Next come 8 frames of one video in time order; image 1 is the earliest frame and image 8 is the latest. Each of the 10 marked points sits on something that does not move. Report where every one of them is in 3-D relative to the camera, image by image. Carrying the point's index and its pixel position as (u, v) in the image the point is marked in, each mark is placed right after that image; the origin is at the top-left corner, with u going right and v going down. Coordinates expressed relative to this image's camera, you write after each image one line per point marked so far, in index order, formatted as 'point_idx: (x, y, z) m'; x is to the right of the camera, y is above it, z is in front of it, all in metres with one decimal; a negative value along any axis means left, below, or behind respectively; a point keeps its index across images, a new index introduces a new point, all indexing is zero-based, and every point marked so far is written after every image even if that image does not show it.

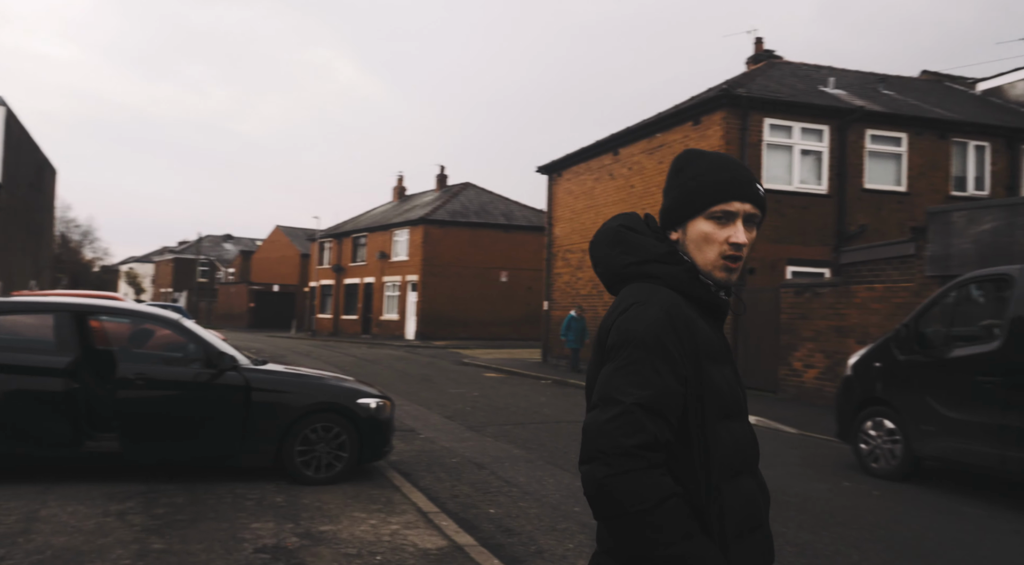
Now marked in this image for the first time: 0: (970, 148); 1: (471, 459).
0: (+9.7, +2.8, +17.5) m
1: (-0.4, -1.7, +8.1) m
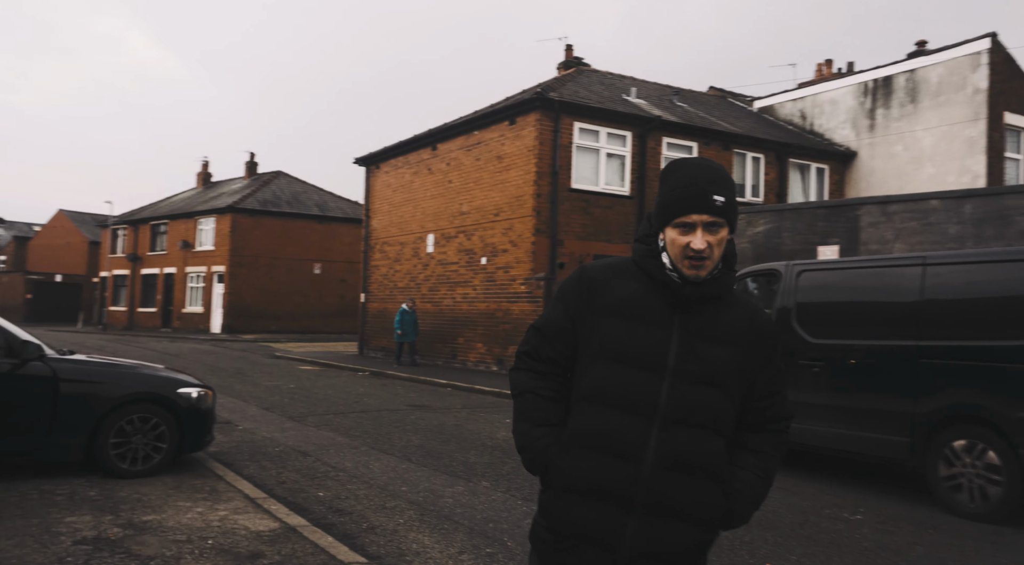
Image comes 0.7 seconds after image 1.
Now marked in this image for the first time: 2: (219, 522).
0: (+5.6, +2.9, +19.6) m
1: (-2.2, -1.6, +8.1) m
2: (-1.9, -1.6, +5.4) m
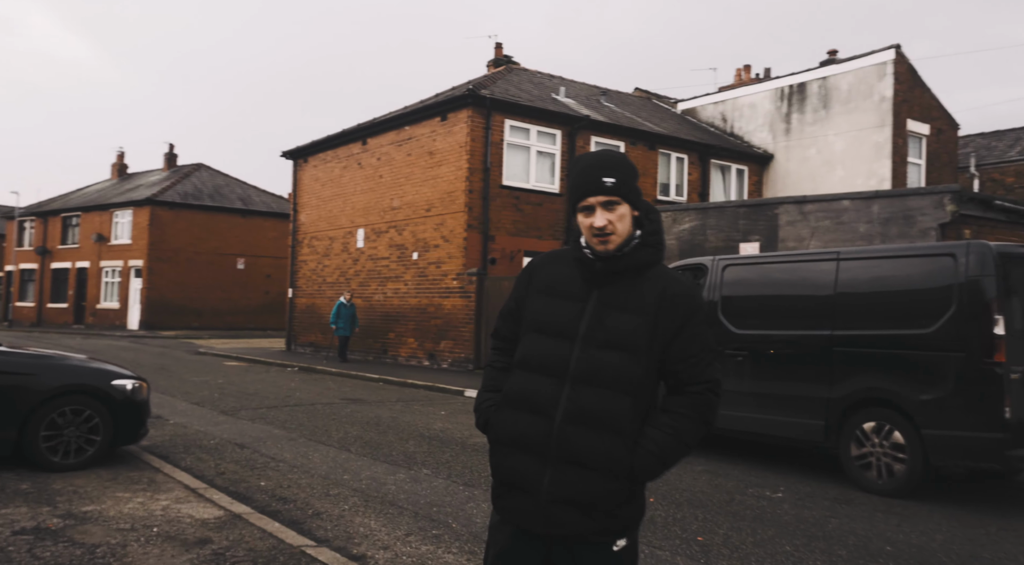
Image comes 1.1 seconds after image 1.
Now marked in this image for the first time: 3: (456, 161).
0: (+3.9, +3.0, +20.2) m
1: (-2.8, -1.6, +8.1) m
2: (-2.3, -1.5, +5.4) m
3: (-1.2, +2.5, +16.9) m
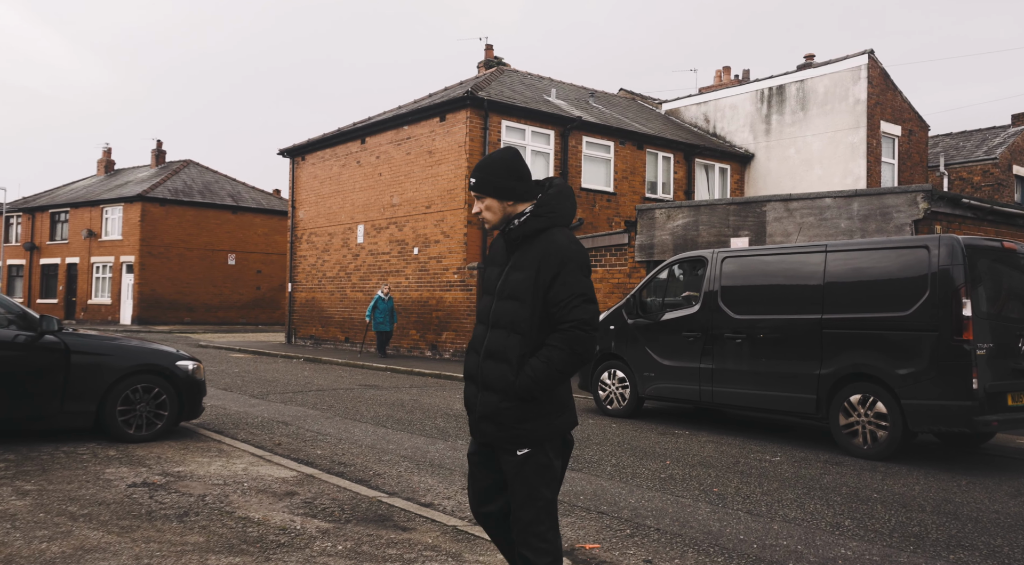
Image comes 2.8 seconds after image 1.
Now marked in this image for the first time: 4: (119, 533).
0: (+3.8, +3.2, +21.1) m
1: (-2.6, -1.5, +8.8) m
2: (-2.0, -1.4, +6.1) m
3: (-1.2, +2.6, +17.7) m
4: (-2.0, -1.3, +4.2) m
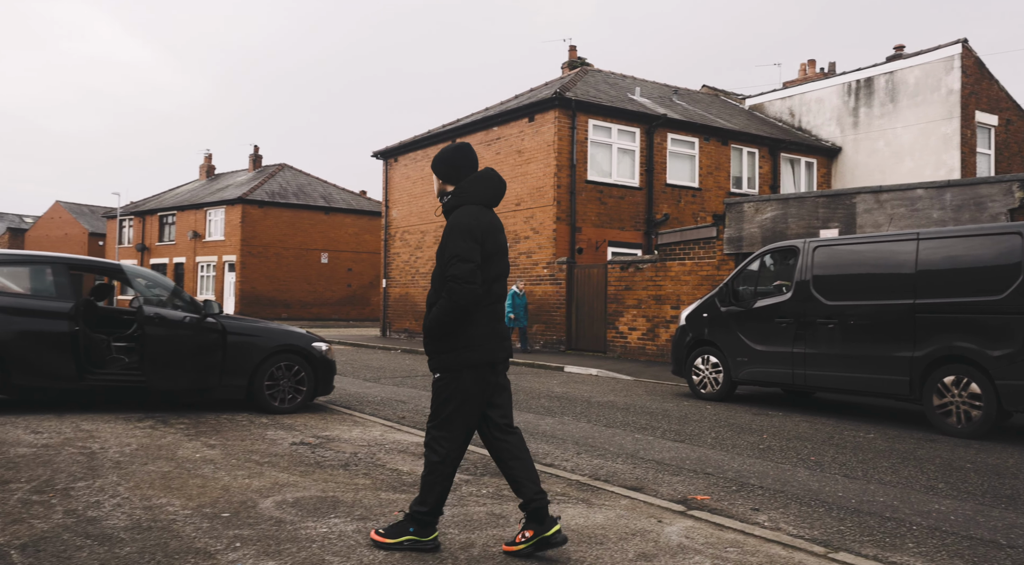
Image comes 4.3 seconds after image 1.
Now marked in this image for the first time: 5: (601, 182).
0: (+6.0, +3.3, +21.2) m
1: (-1.4, -1.4, +9.6) m
2: (-1.1, -1.3, +6.9) m
3: (+0.7, +2.8, +18.3) m
4: (-1.3, -1.2, +5.0) m
5: (+2.0, +2.3, +18.6) m
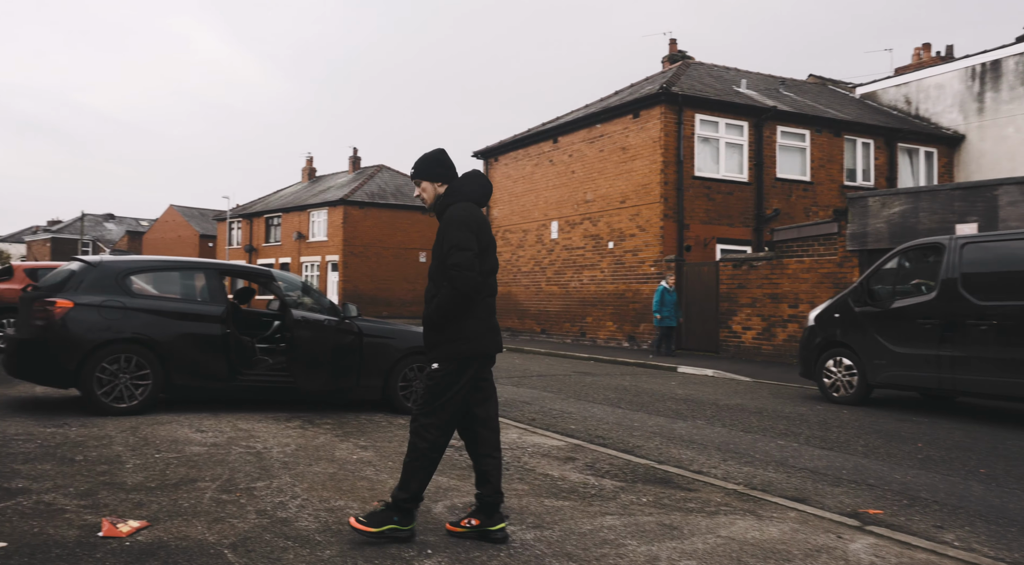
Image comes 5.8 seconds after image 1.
0: (+8.6, +3.4, +20.4) m
1: (0.0, -1.4, +9.6) m
2: (+0.1, -1.3, +6.9) m
3: (+3.0, +2.8, +18.0) m
4: (-0.3, -1.2, +5.0) m
5: (+4.3, +2.3, +18.2) m
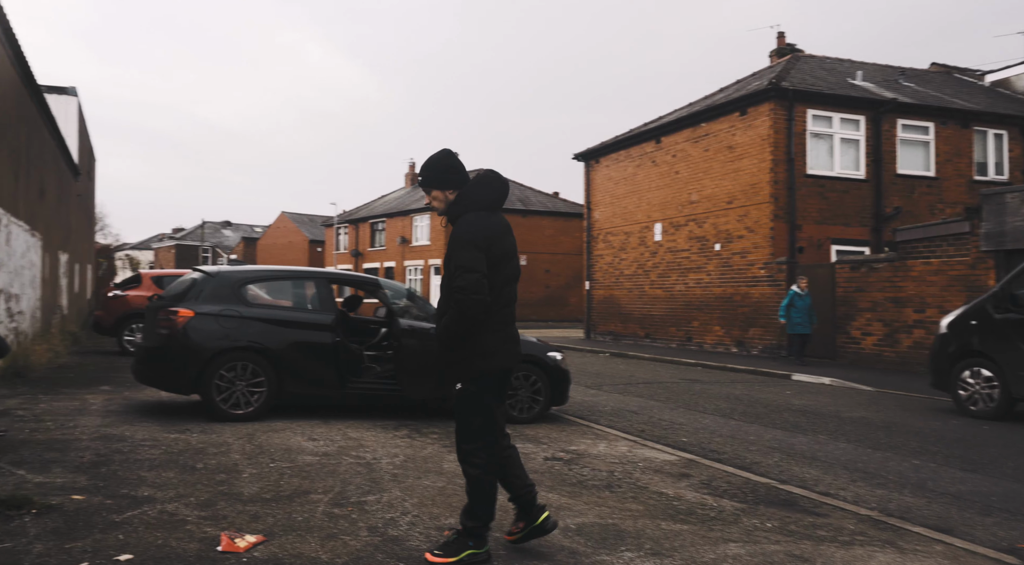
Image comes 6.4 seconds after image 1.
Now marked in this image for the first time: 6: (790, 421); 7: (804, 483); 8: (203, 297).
0: (+11.0, +3.4, +19.0) m
1: (+1.2, -1.4, +9.4) m
2: (+1.0, -1.4, +6.6) m
3: (+5.2, +2.7, +17.4) m
4: (+0.3, -1.3, +4.9) m
5: (+6.5, +2.2, +17.3) m
6: (+2.8, -1.4, +8.4) m
7: (+2.0, -1.4, +5.8) m
8: (-2.7, -0.1, +7.2) m
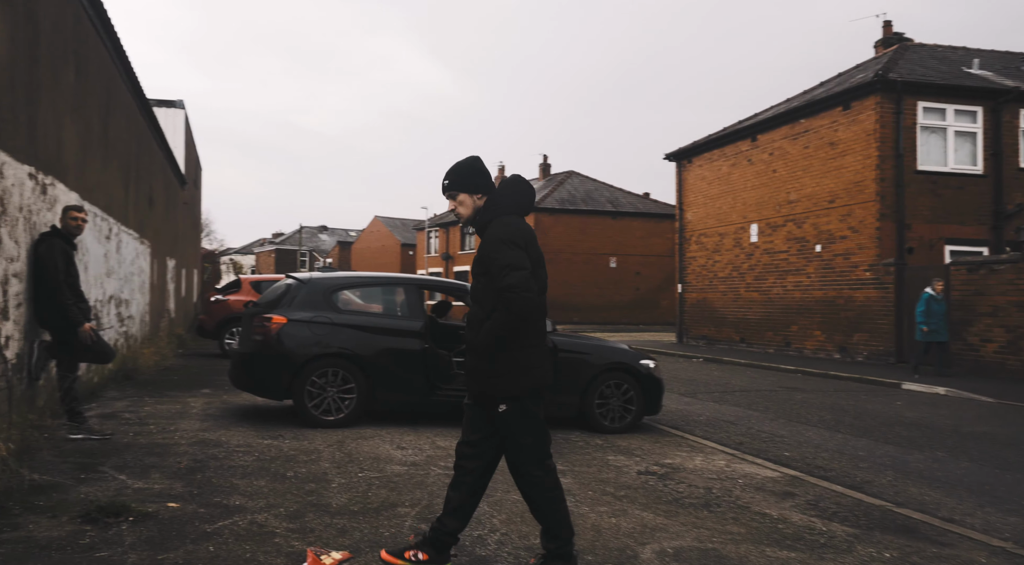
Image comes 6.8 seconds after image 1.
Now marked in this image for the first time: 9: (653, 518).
0: (+13.0, +3.3, +17.6) m
1: (+2.2, -1.5, +9.0) m
2: (+1.7, -1.4, +6.3) m
3: (+7.1, +2.7, +16.5) m
4: (+0.9, -1.3, +4.6) m
5: (+8.4, +2.2, +16.4) m
6: (+3.7, -1.5, +7.8) m
7: (+2.7, -1.4, +5.3) m
8: (-1.9, -0.2, +7.3) m
9: (+0.8, -1.3, +4.5) m
